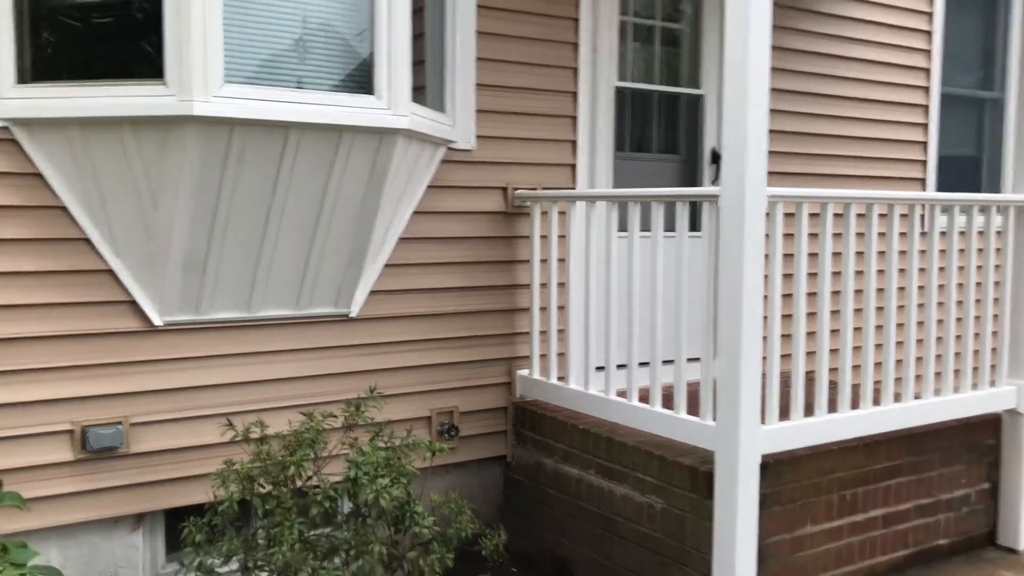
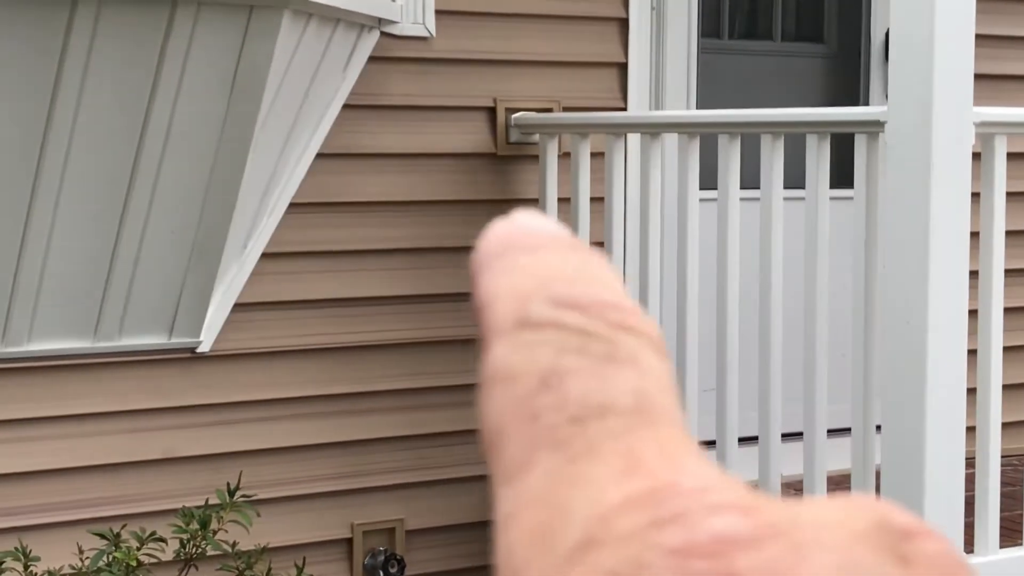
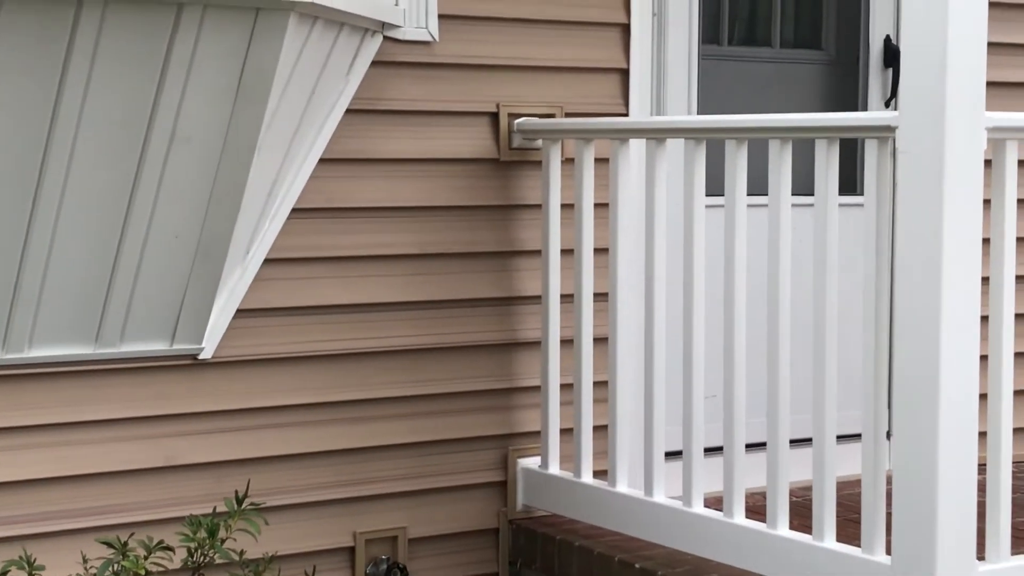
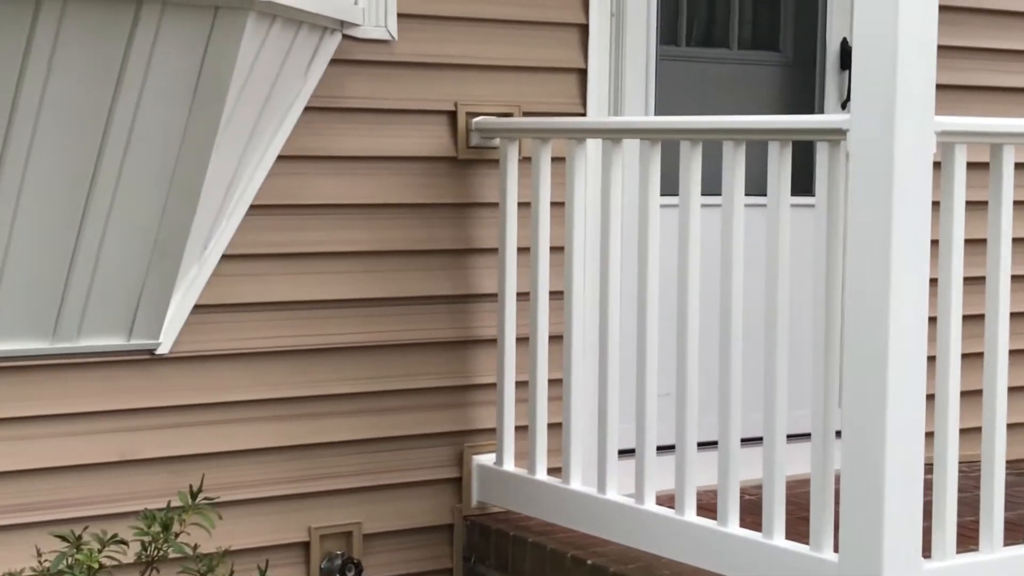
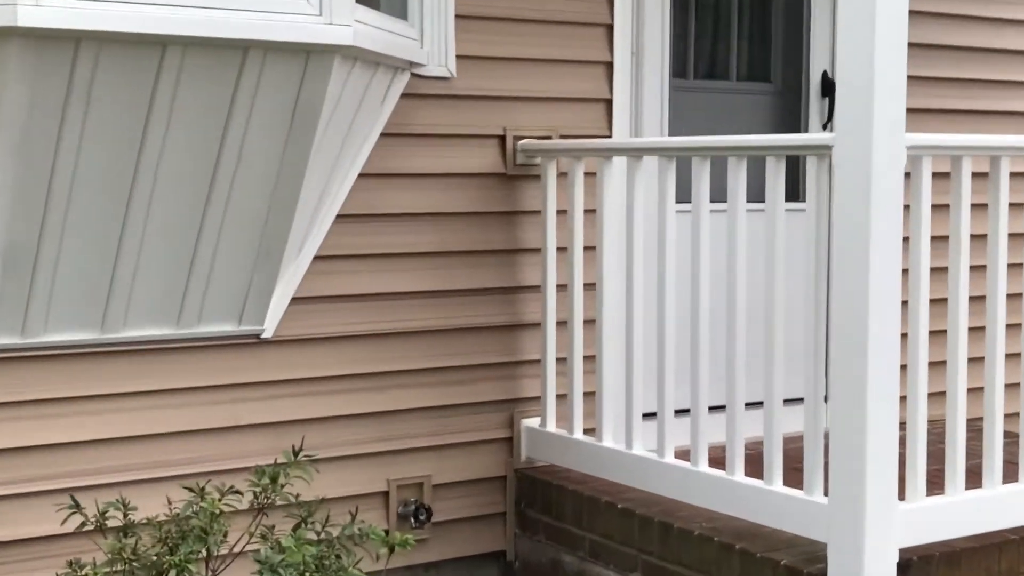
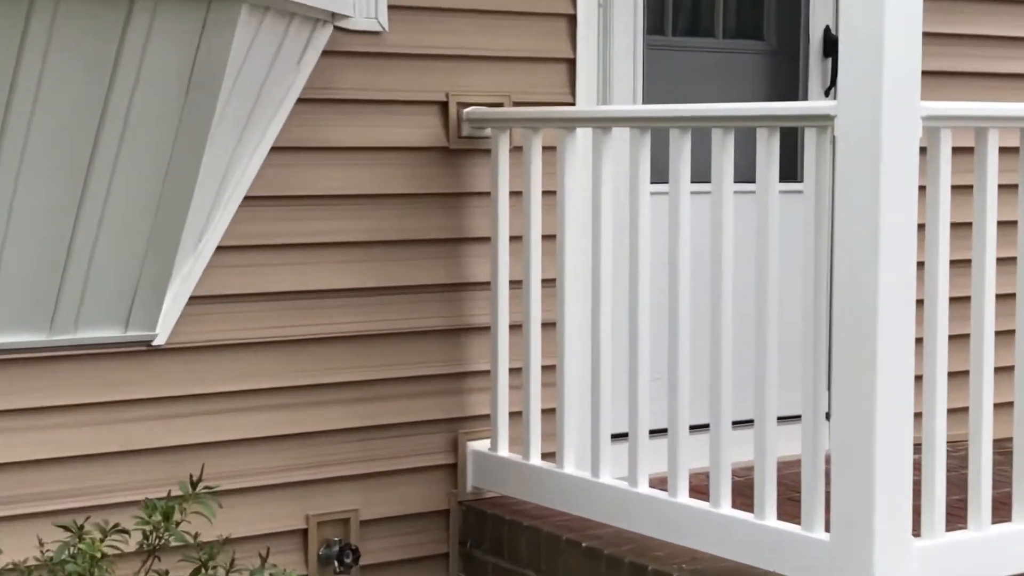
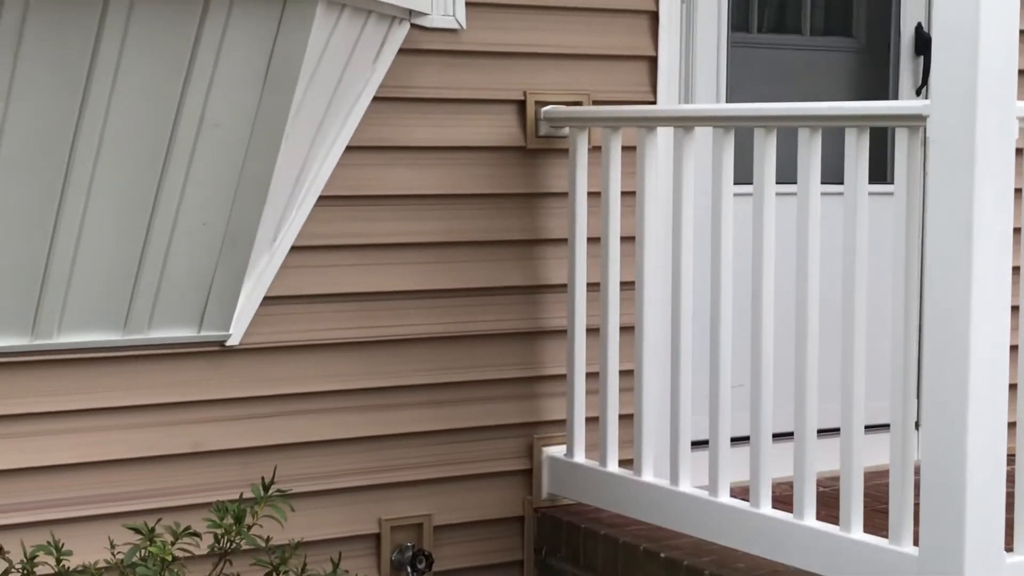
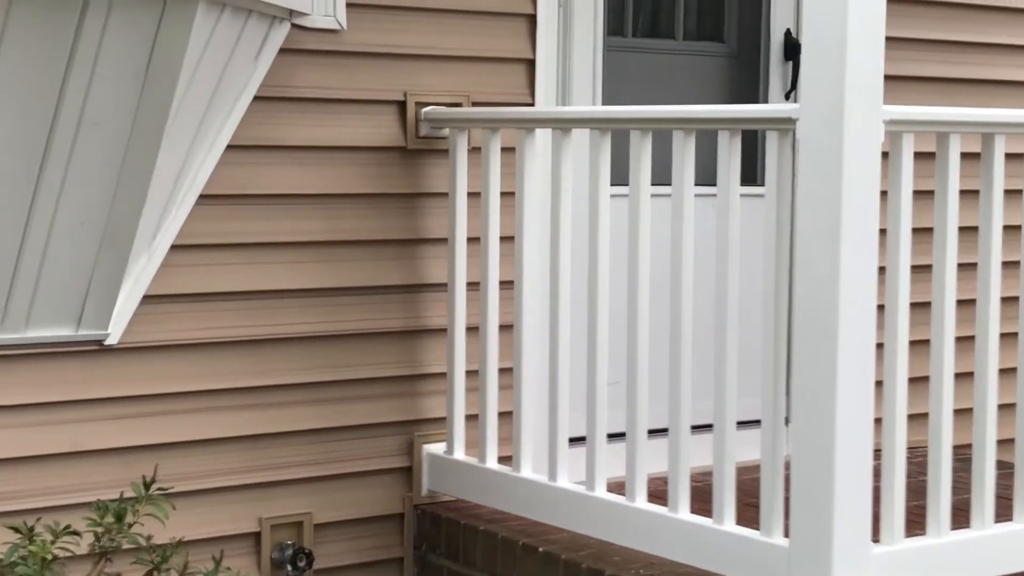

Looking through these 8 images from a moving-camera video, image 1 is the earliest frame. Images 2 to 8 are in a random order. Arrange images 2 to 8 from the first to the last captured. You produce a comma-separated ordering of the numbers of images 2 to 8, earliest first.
5, 6, 8, 4, 2, 7, 3
